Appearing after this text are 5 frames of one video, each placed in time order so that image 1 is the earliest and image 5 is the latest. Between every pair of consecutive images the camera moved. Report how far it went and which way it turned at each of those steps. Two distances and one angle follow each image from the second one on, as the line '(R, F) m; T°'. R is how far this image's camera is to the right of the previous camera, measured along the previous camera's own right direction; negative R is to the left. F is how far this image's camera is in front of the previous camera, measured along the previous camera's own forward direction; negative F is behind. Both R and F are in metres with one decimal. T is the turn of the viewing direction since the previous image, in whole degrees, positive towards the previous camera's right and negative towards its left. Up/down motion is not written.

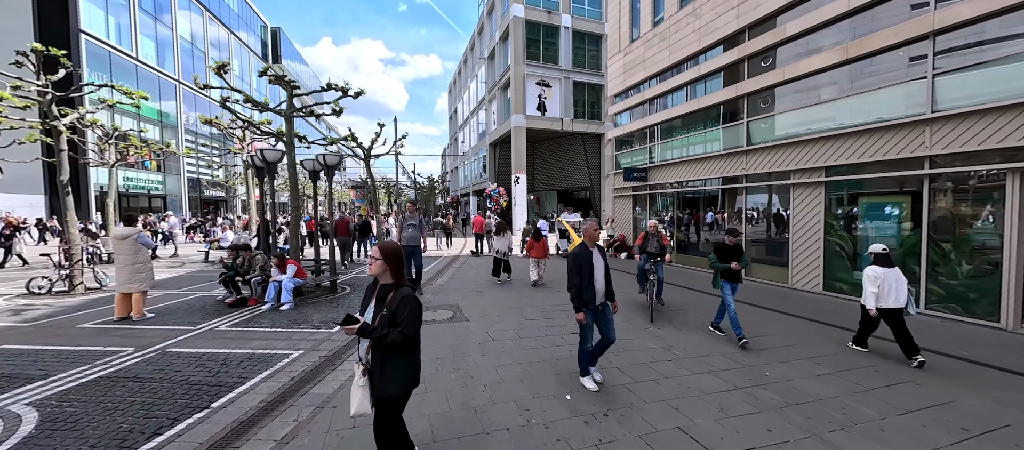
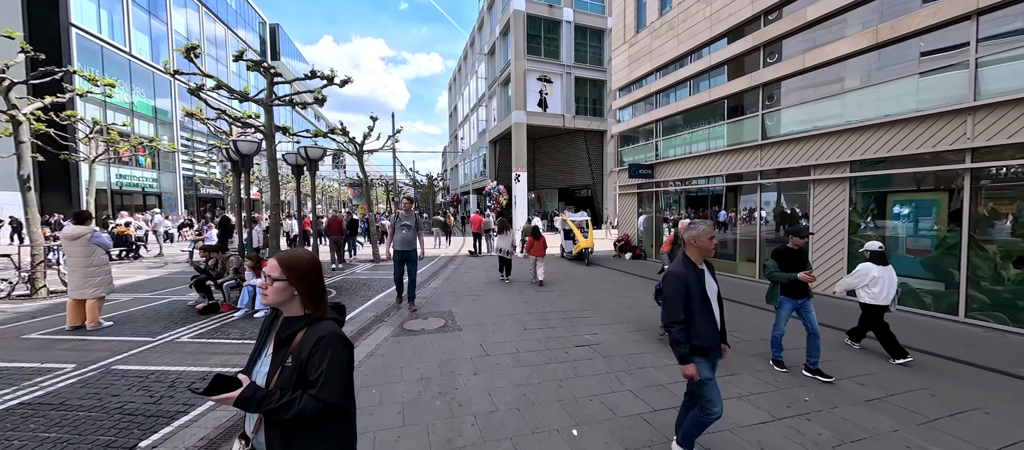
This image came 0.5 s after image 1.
(0.0, +0.6) m; 0°
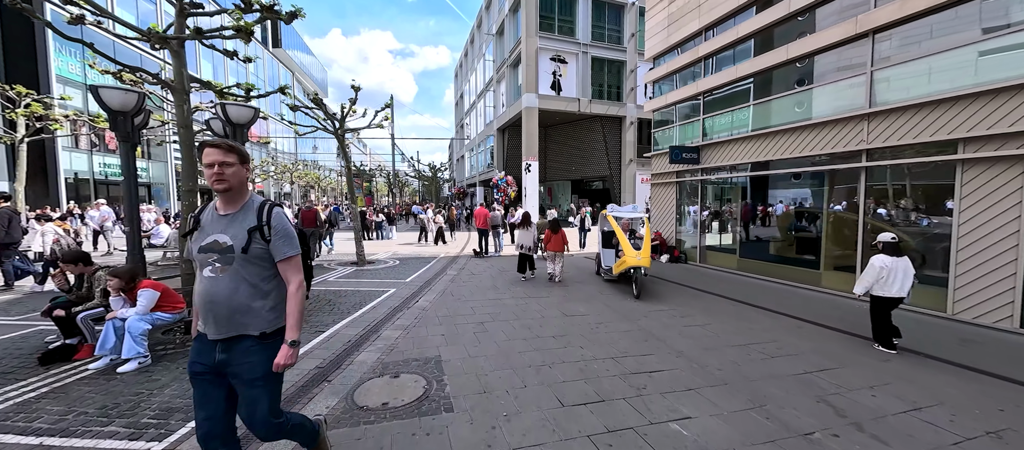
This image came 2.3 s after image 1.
(-0.2, +2.3) m; -1°
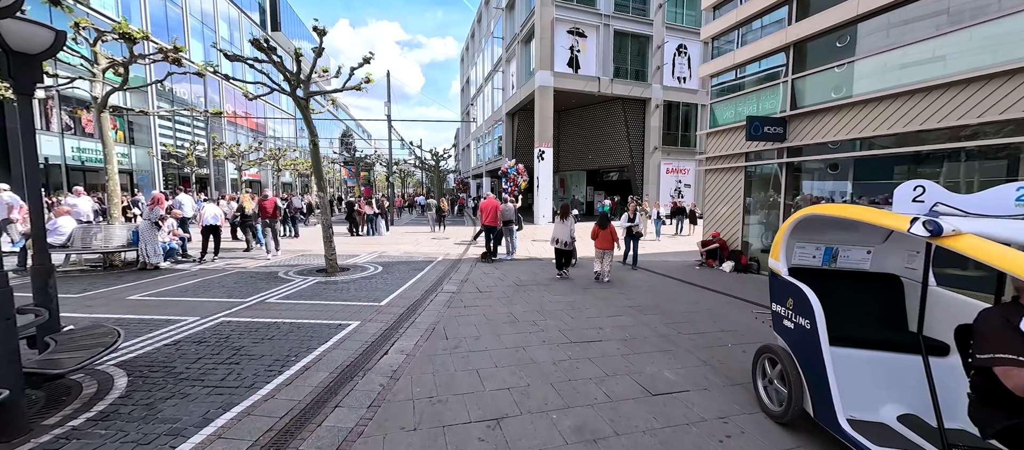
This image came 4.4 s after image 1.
(-0.3, +2.6) m; -1°
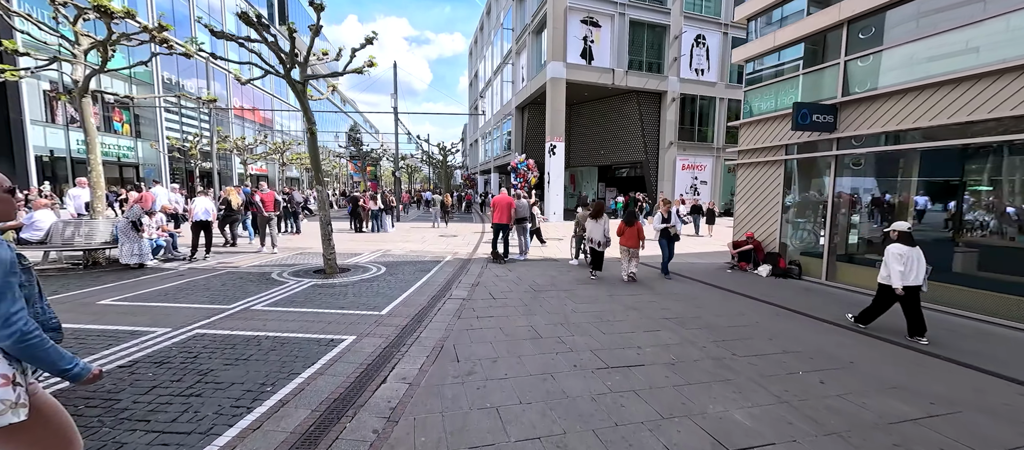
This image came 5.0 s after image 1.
(-0.2, +0.7) m; -1°
